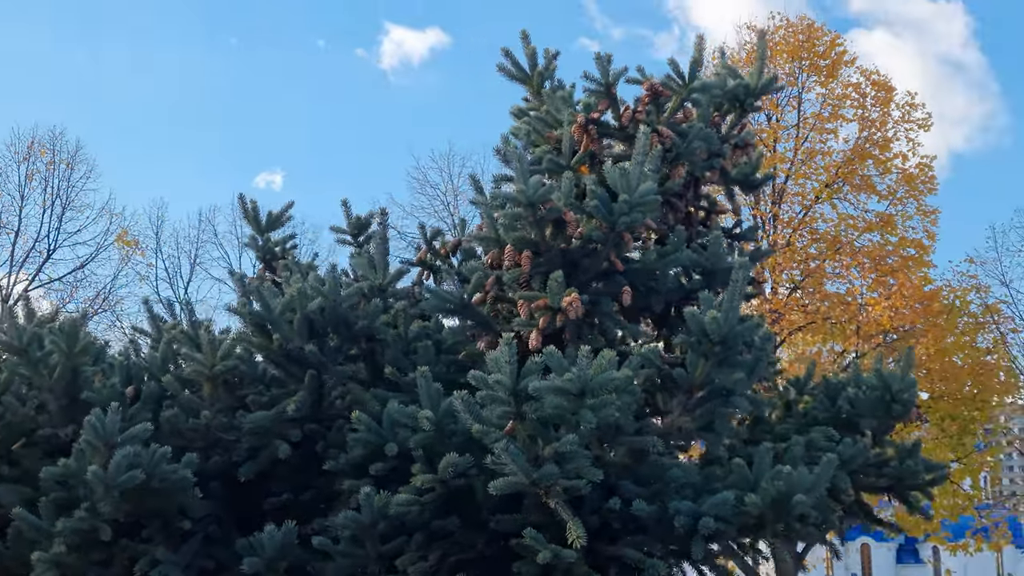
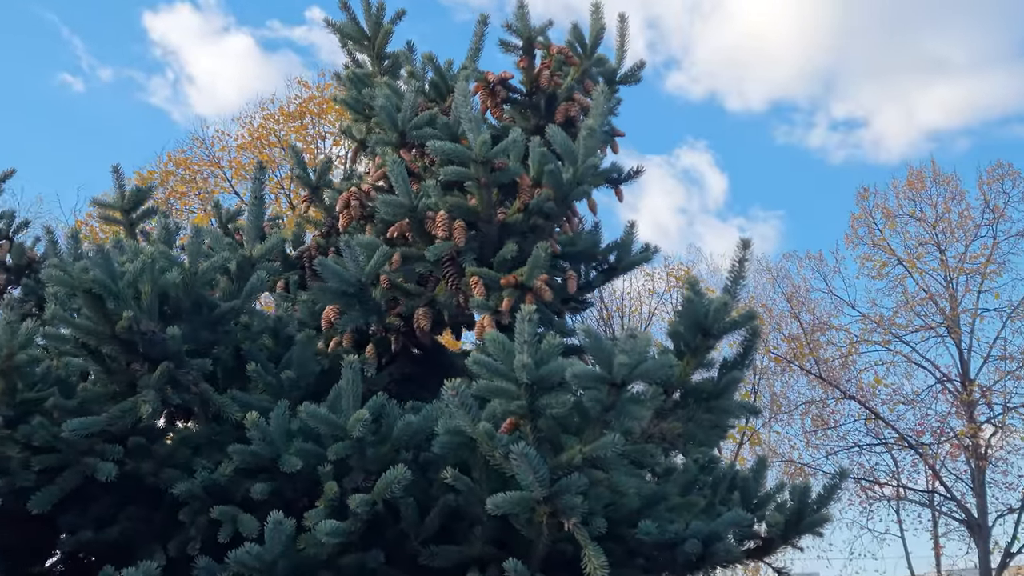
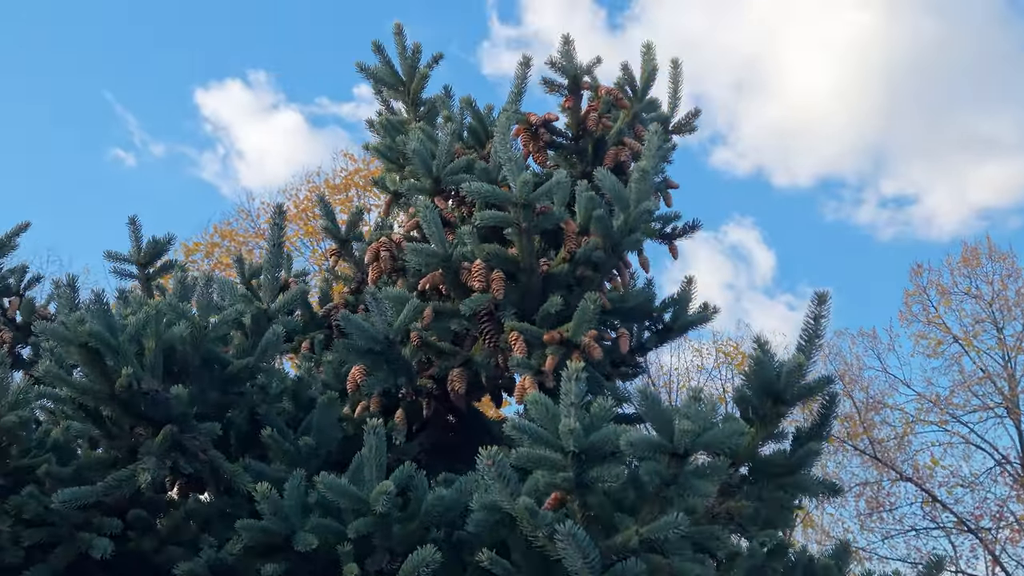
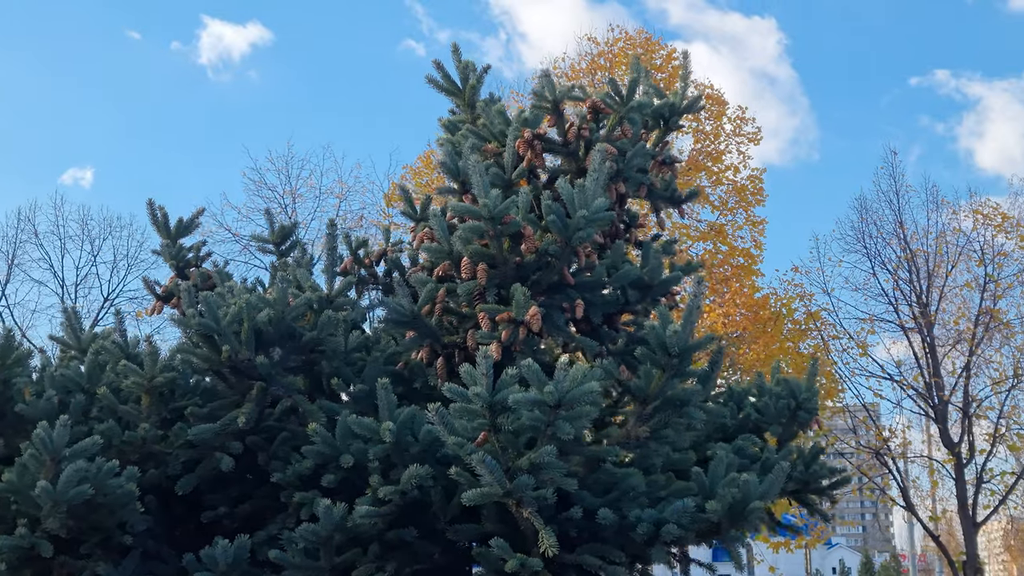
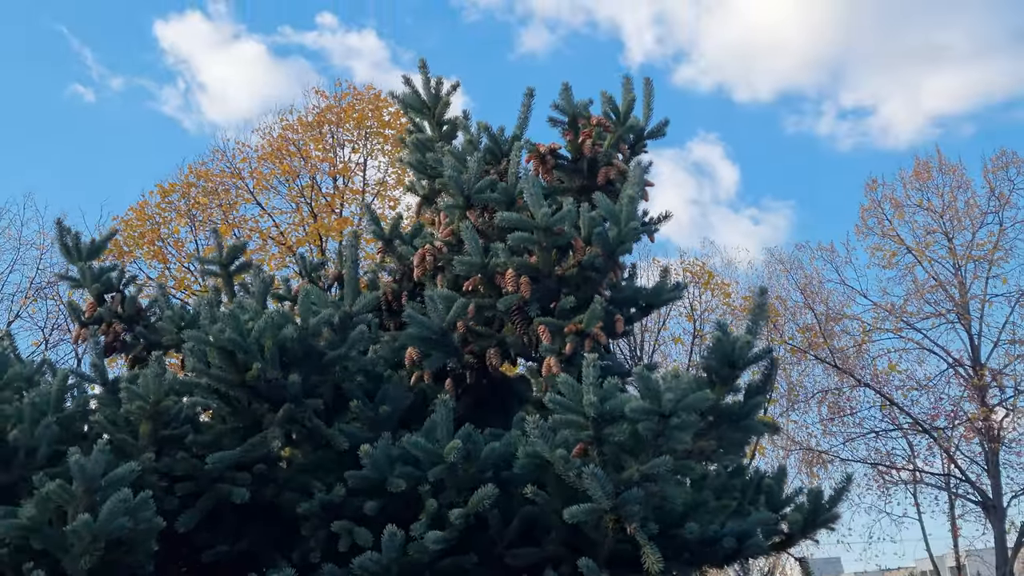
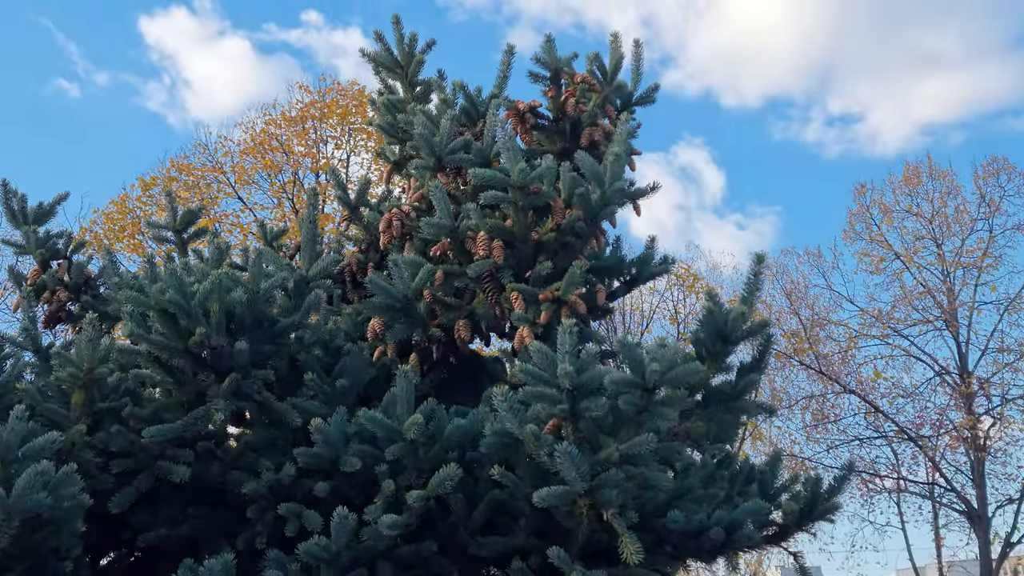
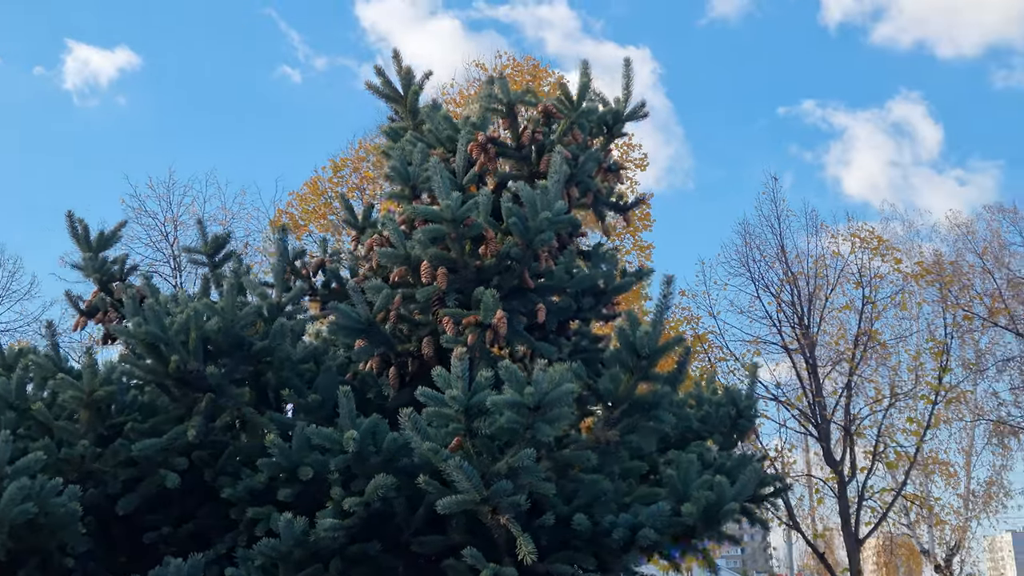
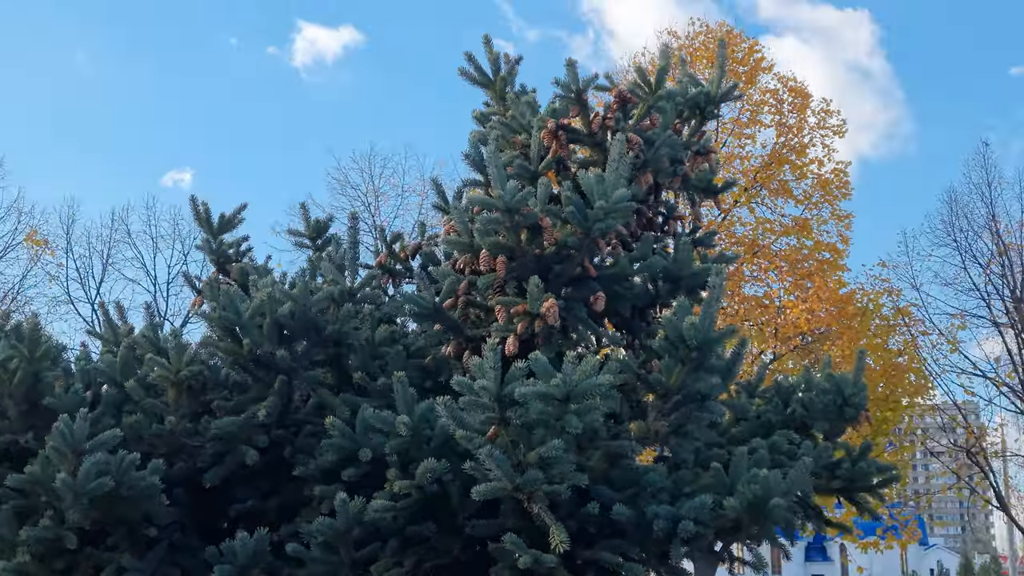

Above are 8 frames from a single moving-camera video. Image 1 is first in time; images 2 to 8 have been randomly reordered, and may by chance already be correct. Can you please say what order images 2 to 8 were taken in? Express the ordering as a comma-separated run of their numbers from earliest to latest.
8, 4, 7, 5, 6, 2, 3
